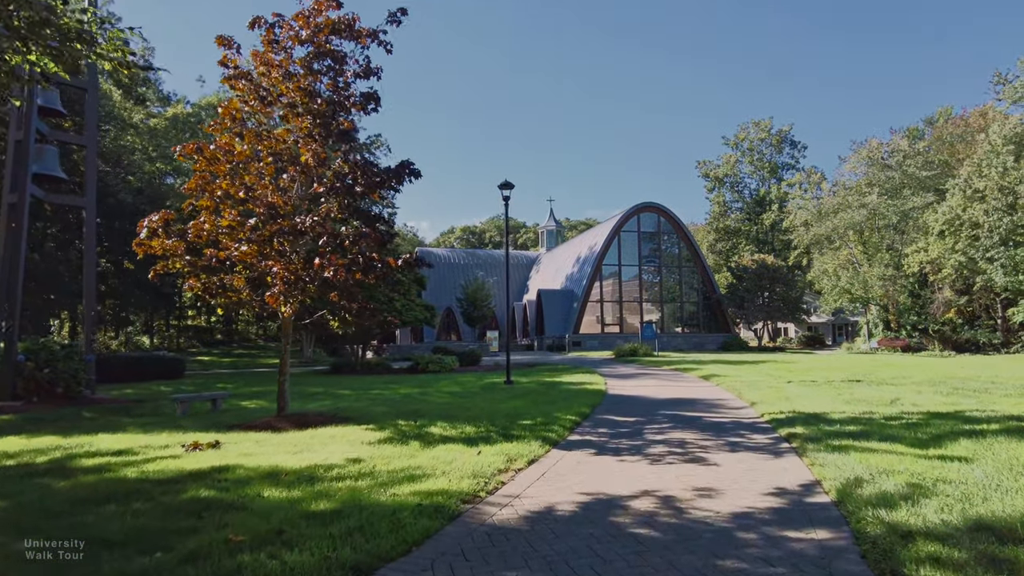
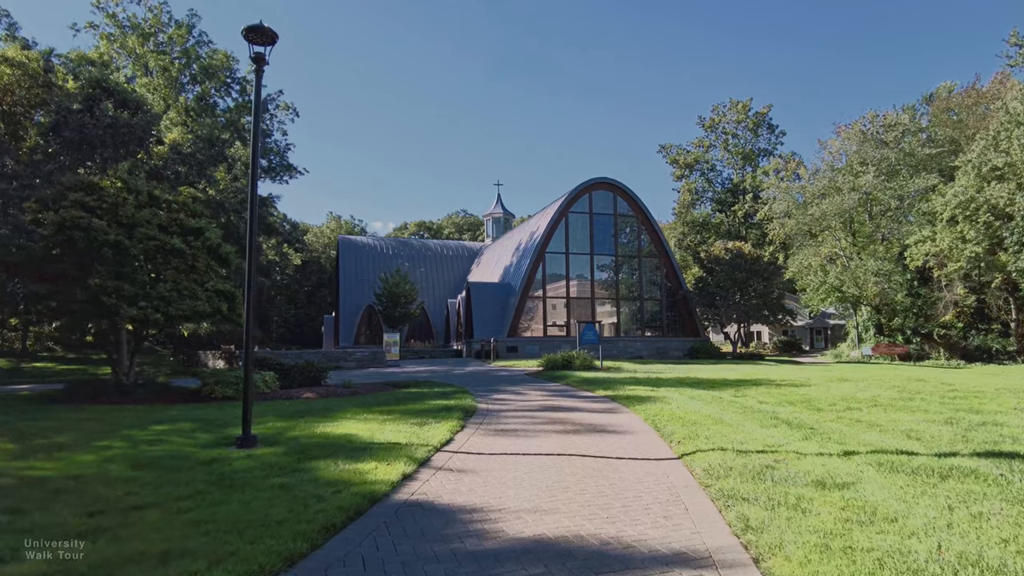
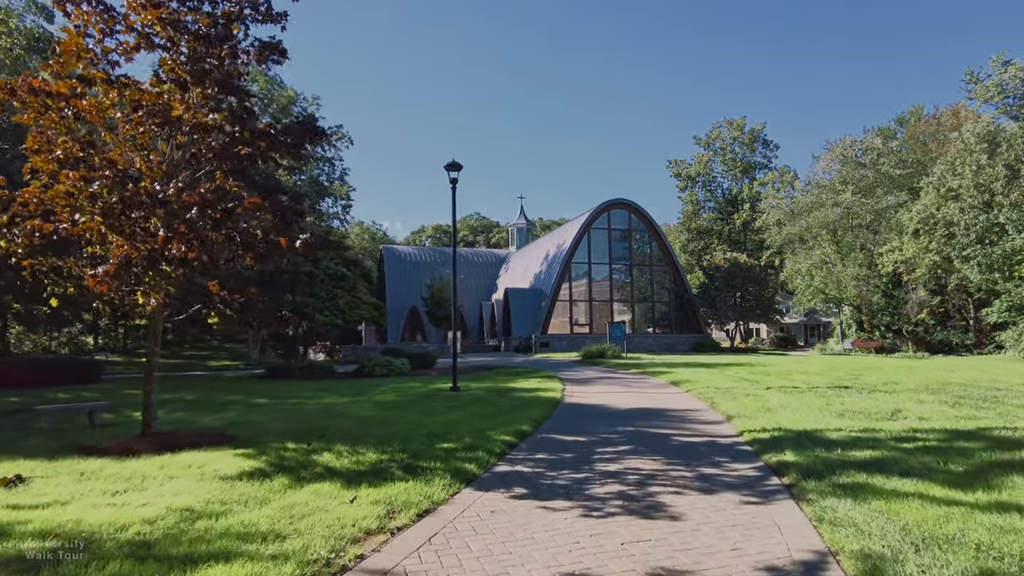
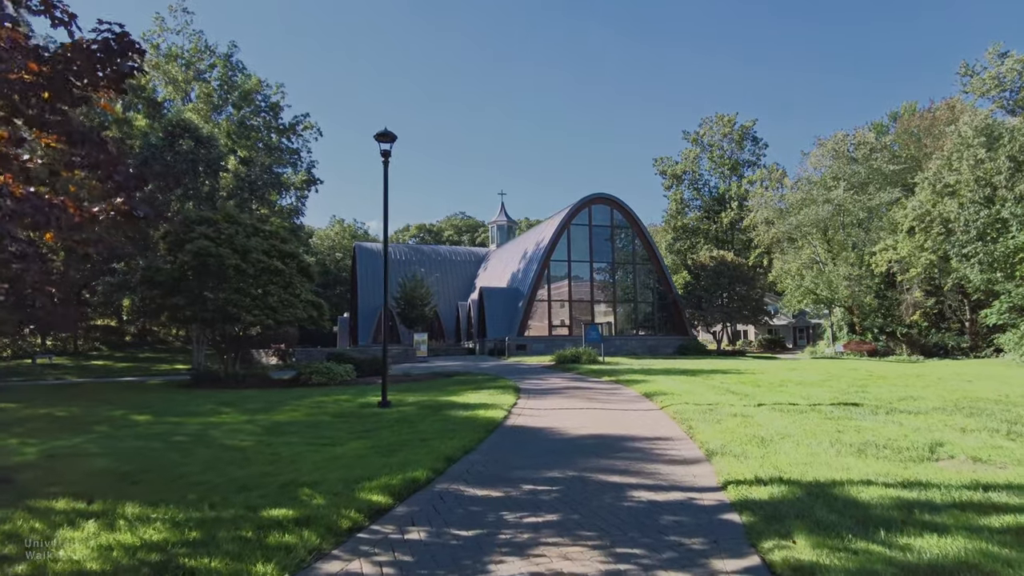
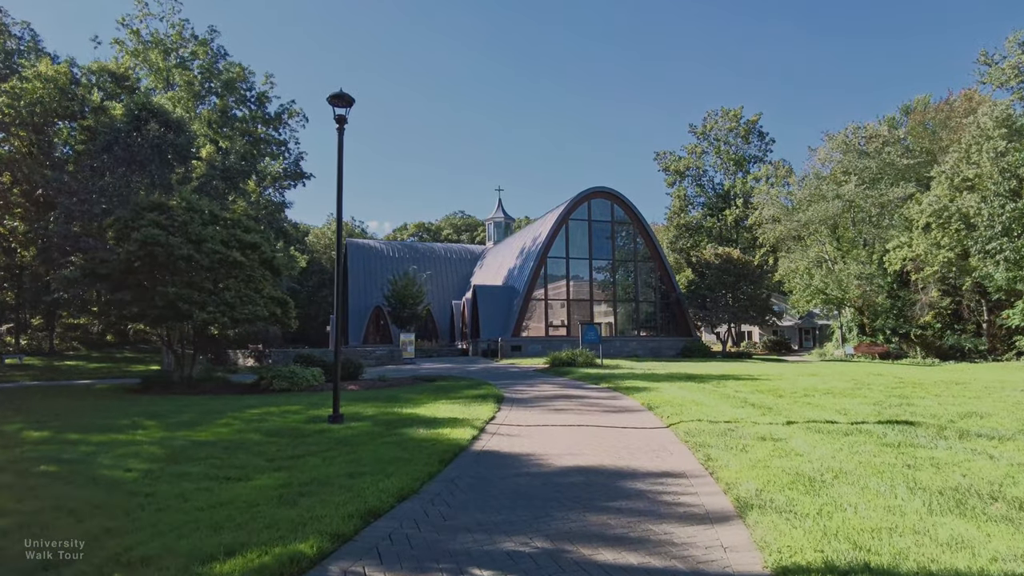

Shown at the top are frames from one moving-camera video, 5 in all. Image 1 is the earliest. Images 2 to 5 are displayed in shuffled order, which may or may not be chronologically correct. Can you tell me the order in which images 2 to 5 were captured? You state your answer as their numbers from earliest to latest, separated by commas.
3, 4, 5, 2
